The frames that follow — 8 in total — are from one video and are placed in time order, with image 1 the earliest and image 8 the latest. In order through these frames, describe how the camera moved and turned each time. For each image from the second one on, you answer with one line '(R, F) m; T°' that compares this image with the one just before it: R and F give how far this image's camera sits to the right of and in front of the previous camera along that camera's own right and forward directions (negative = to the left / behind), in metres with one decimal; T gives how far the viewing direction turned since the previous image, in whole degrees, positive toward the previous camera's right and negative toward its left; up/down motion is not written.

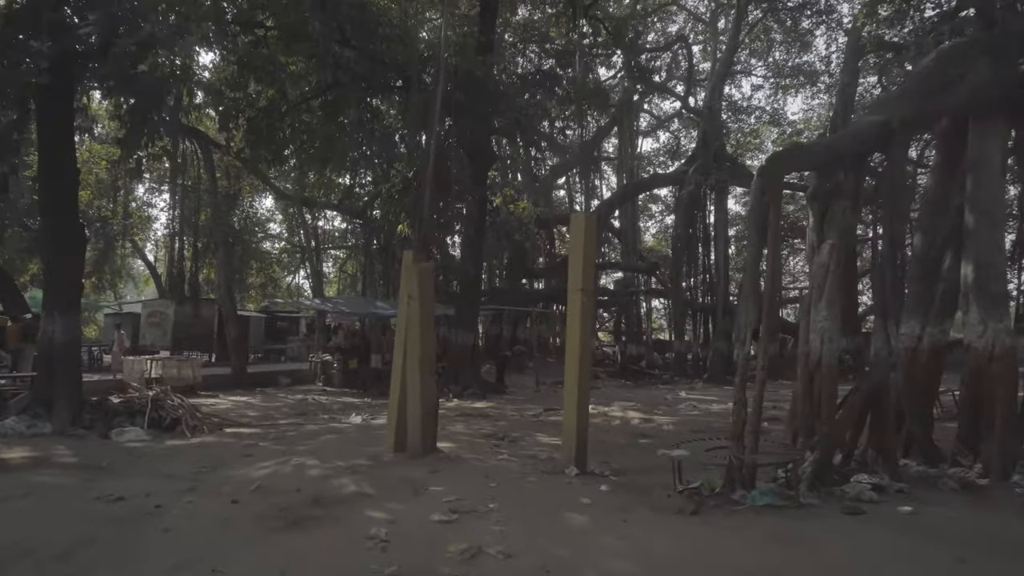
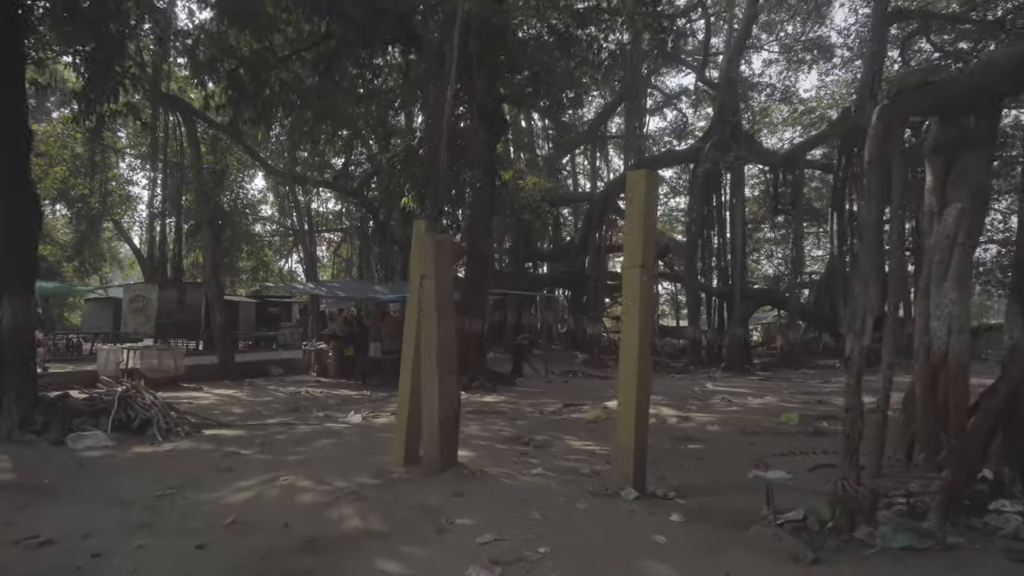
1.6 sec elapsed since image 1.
(-0.3, +1.3) m; 0°
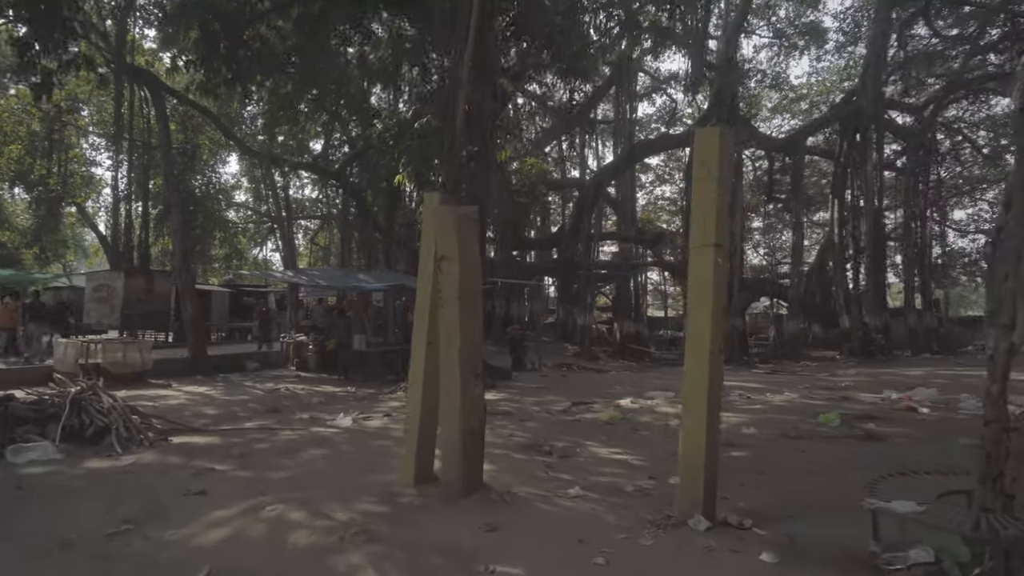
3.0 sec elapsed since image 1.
(-0.4, +1.0) m; +2°
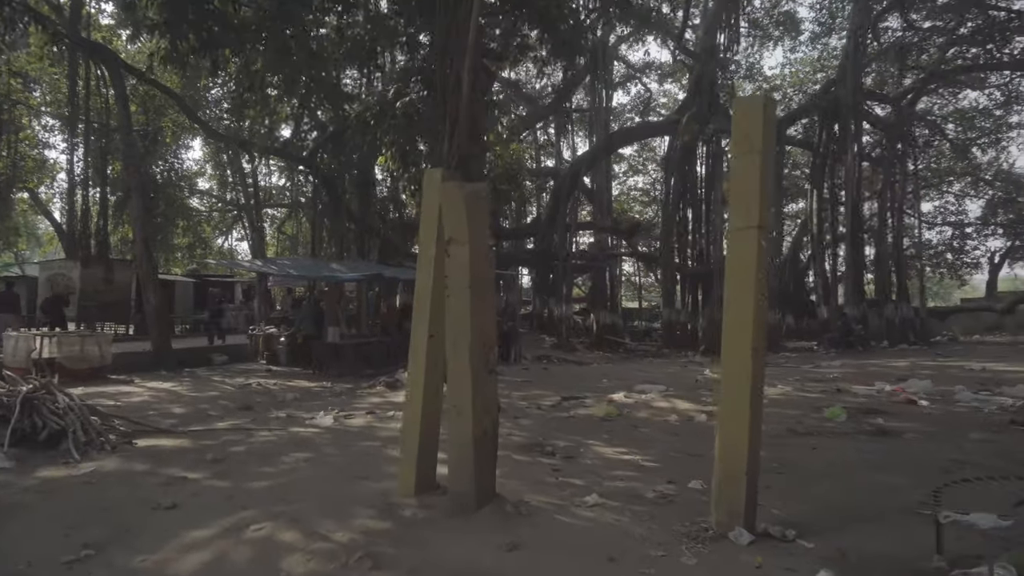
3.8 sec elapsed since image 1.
(-0.3, +0.5) m; +3°
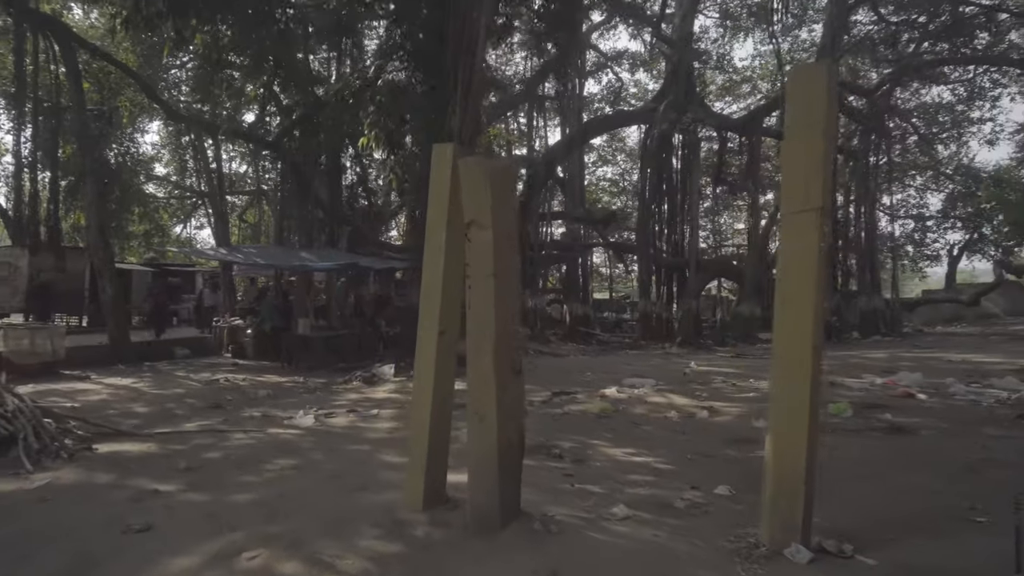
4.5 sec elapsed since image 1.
(-0.3, +0.5) m; +3°
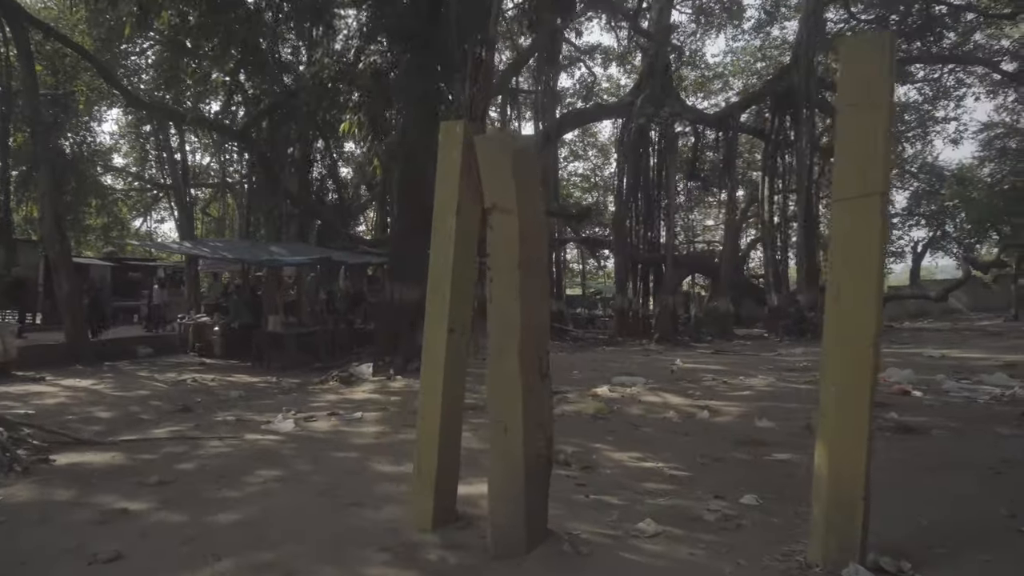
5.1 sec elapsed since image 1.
(-0.3, +0.4) m; +3°
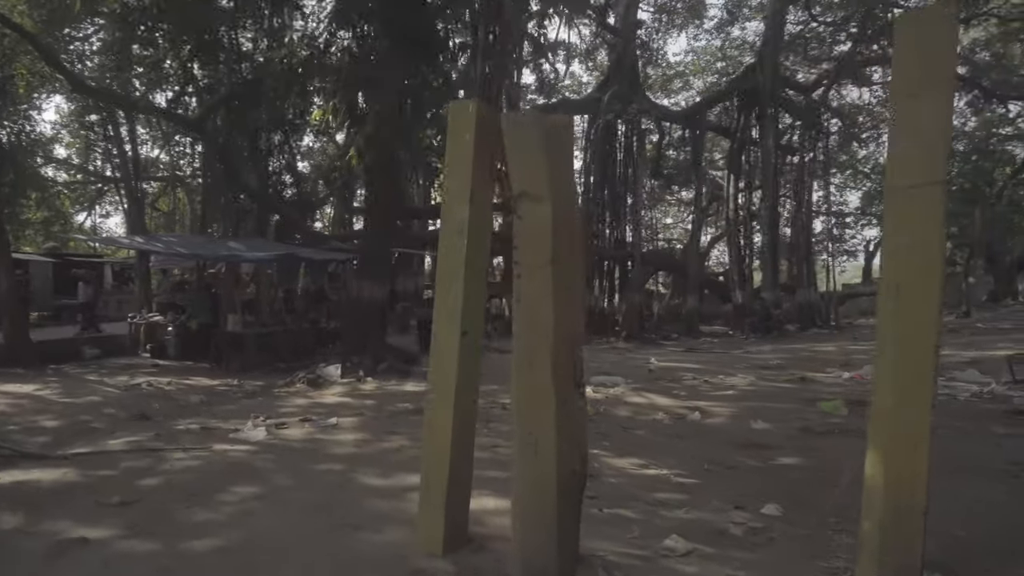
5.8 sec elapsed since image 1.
(-0.3, +0.4) m; +4°
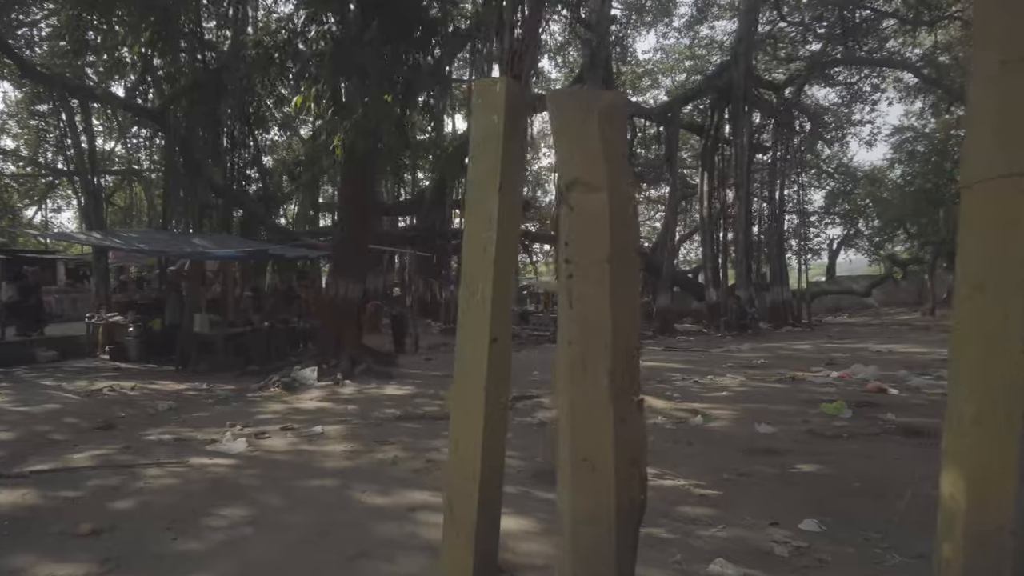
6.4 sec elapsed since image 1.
(-0.3, +0.4) m; +3°
